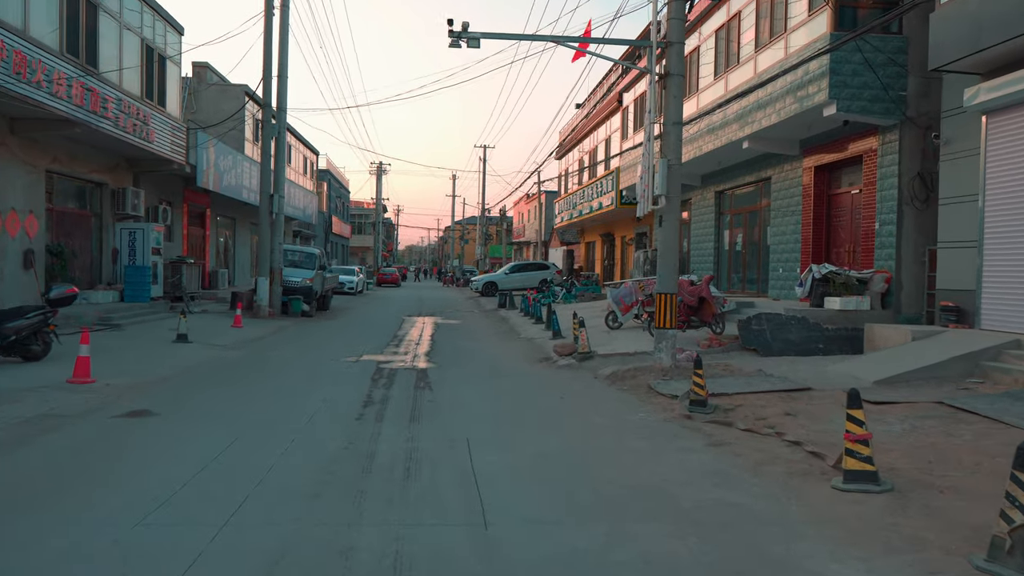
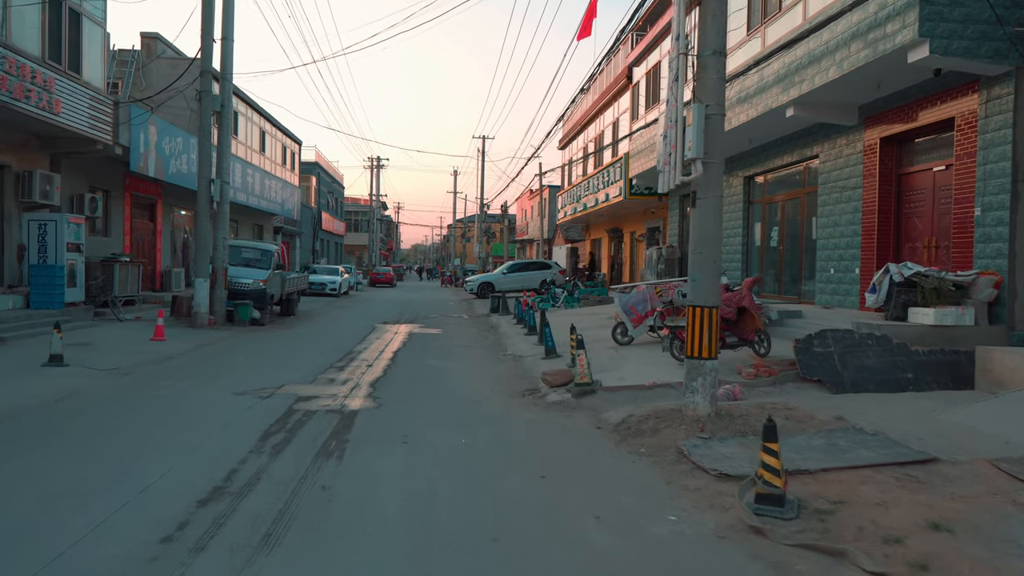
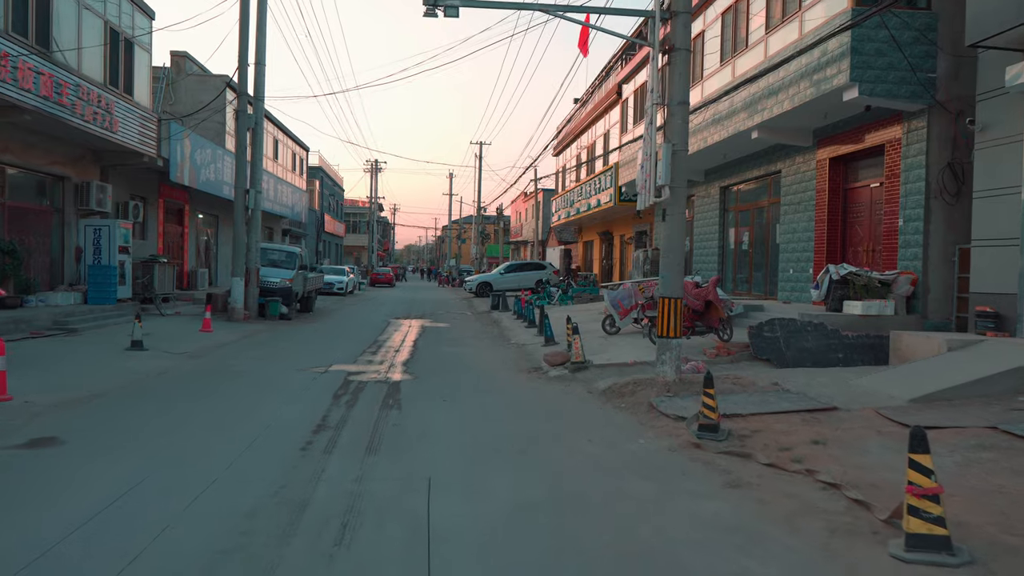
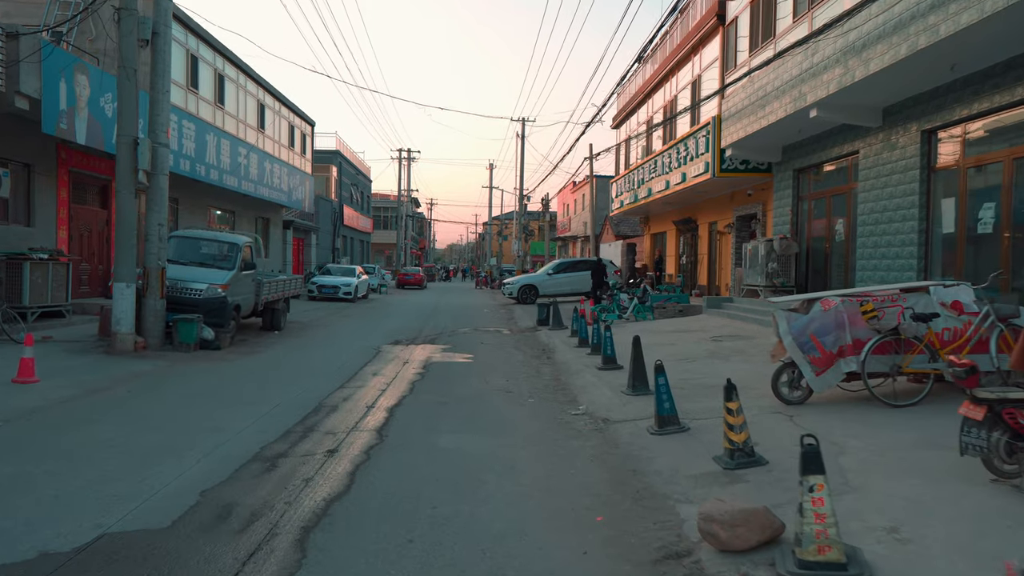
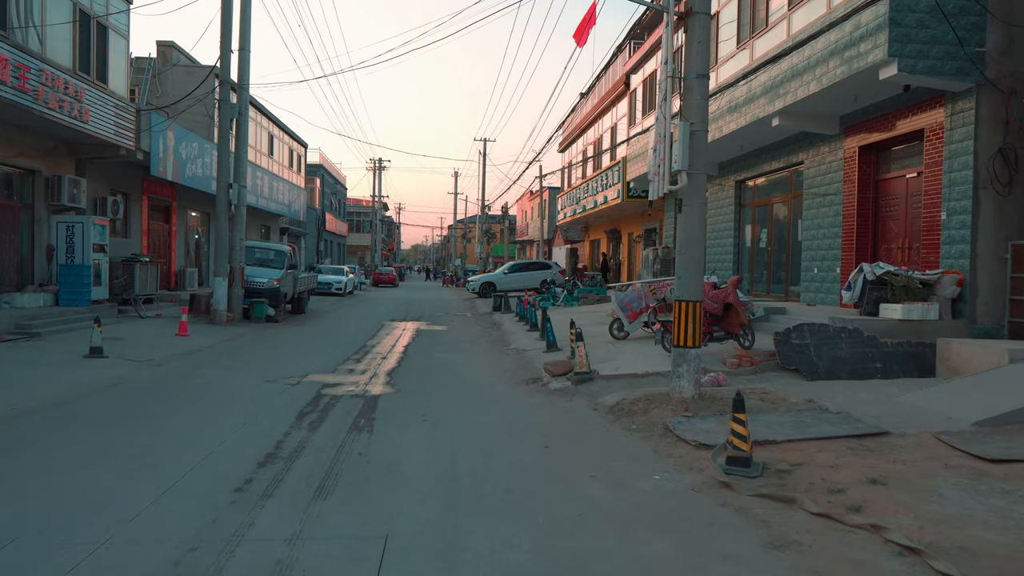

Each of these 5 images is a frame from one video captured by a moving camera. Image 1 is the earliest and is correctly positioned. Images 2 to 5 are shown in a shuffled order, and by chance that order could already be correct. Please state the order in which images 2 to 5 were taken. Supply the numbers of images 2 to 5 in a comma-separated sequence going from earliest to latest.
3, 5, 2, 4
